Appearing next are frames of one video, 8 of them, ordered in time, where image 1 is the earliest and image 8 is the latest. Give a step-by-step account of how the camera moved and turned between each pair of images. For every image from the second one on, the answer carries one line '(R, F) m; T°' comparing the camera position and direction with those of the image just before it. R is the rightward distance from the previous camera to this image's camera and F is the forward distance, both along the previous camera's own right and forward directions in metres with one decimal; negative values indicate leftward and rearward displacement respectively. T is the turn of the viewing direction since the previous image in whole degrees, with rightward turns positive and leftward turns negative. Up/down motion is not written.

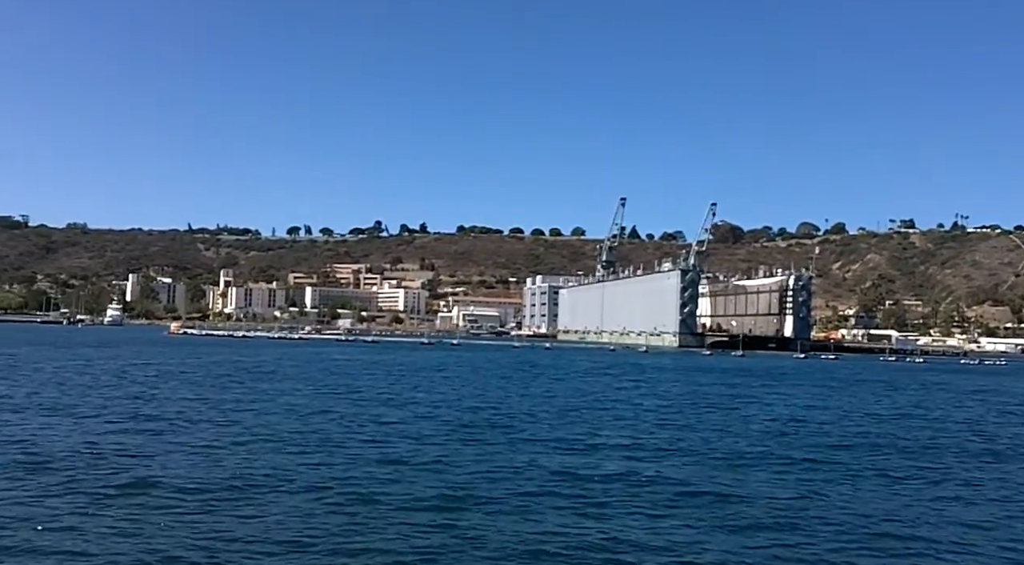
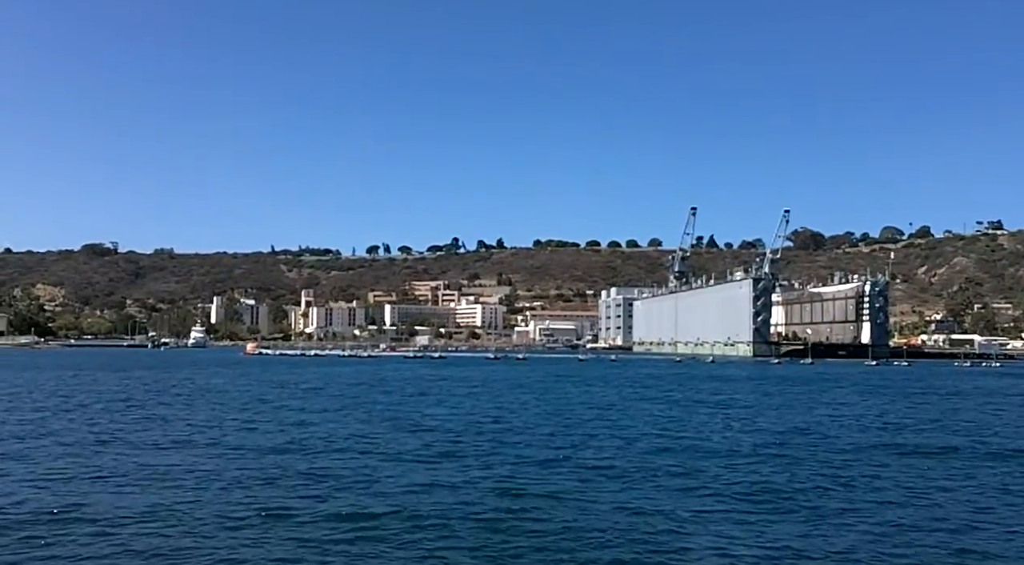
(+2.4, -0.2) m; -5°
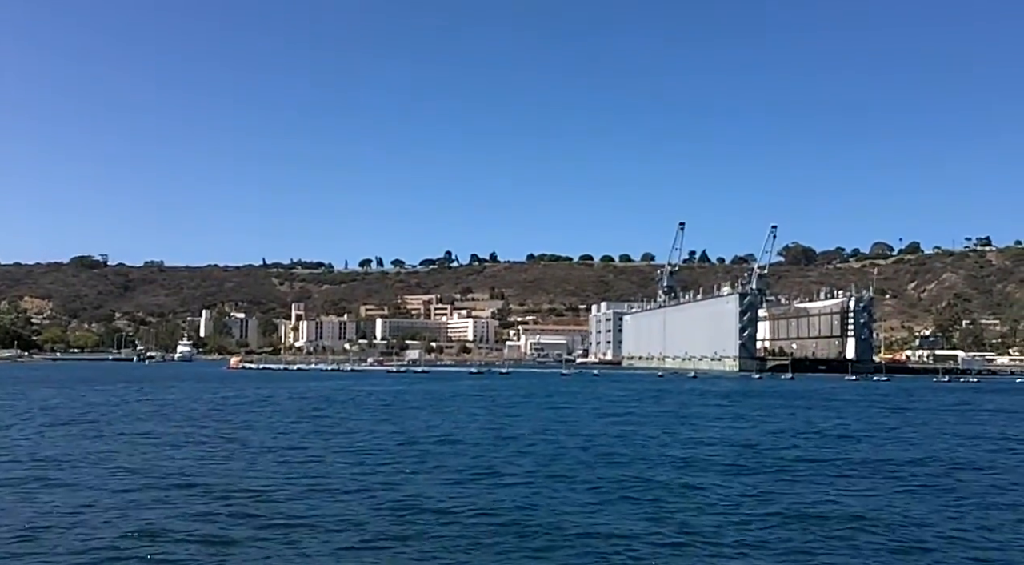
(+1.6, -0.2) m; 0°
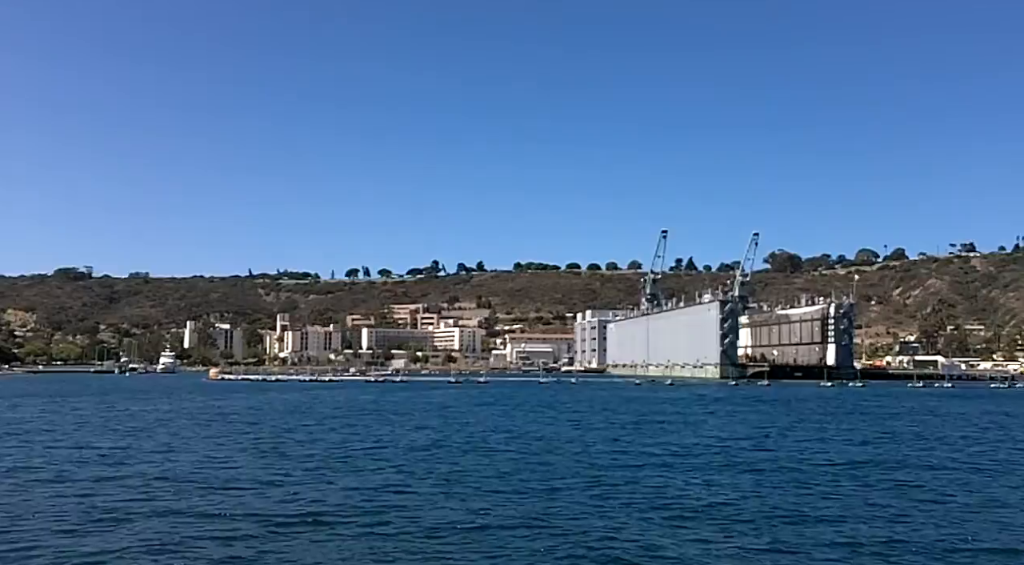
(+1.6, 0.0) m; +1°
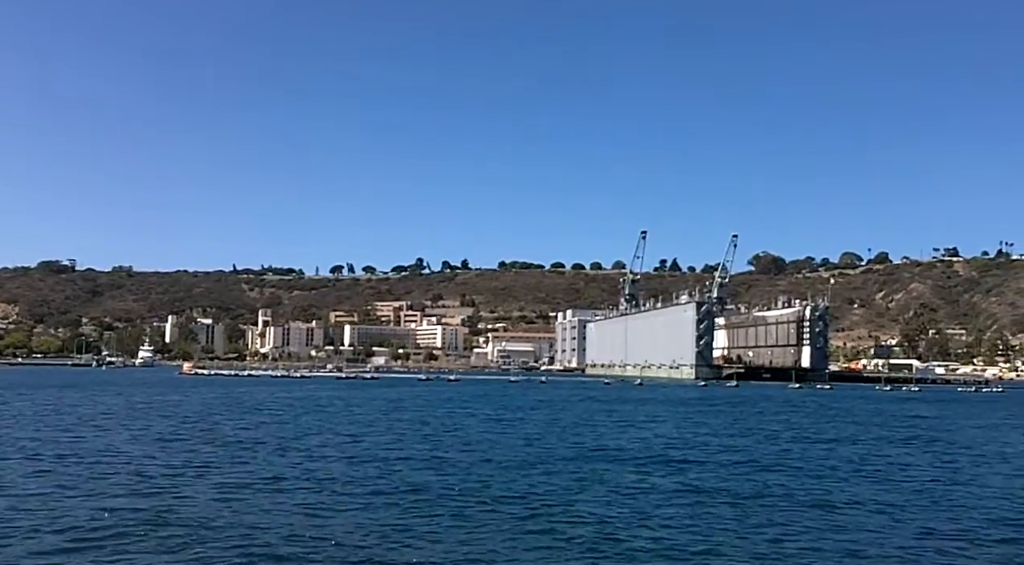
(+2.1, -0.1) m; +1°
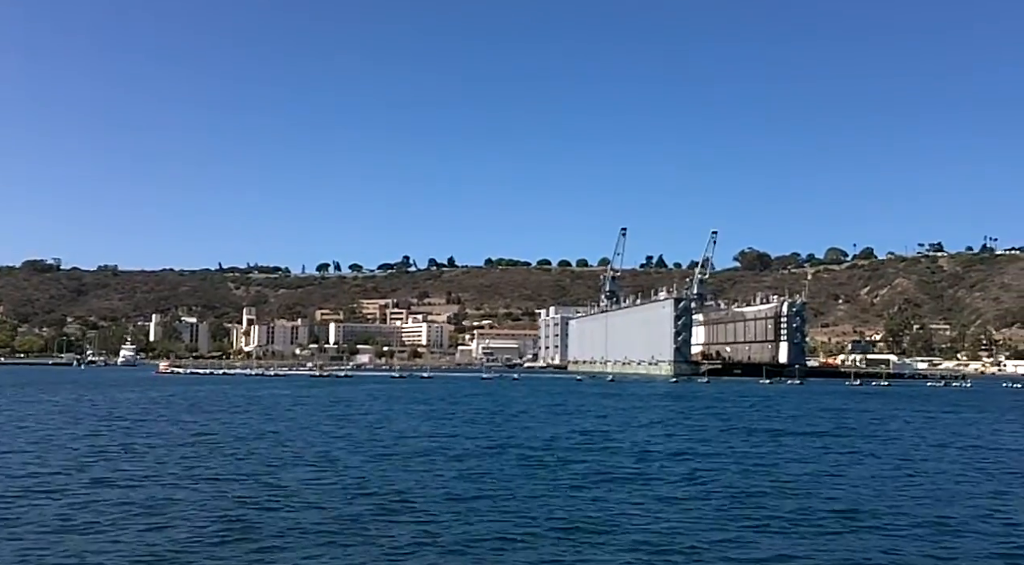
(+2.3, -0.1) m; 0°
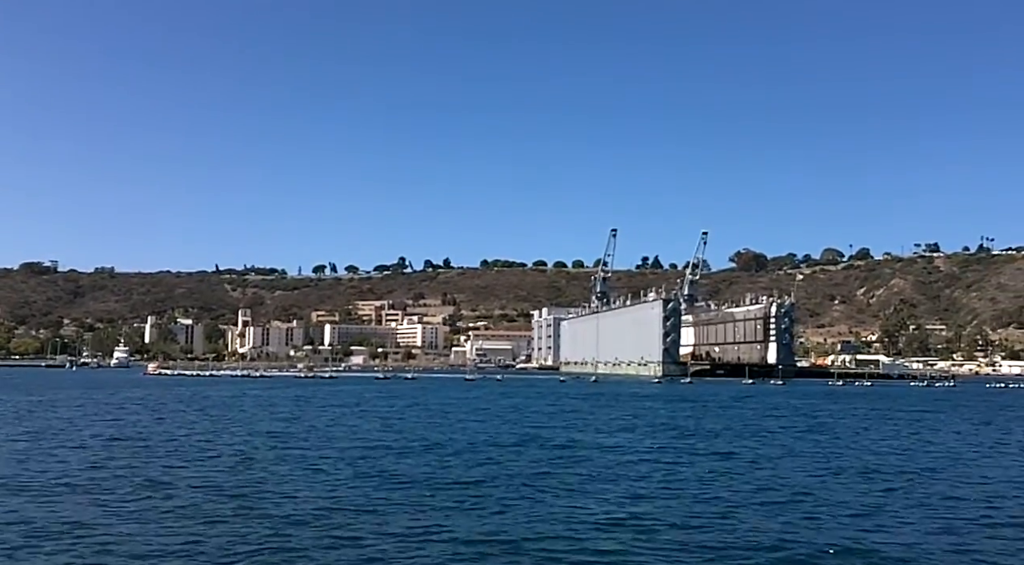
(+2.0, -0.2) m; 0°
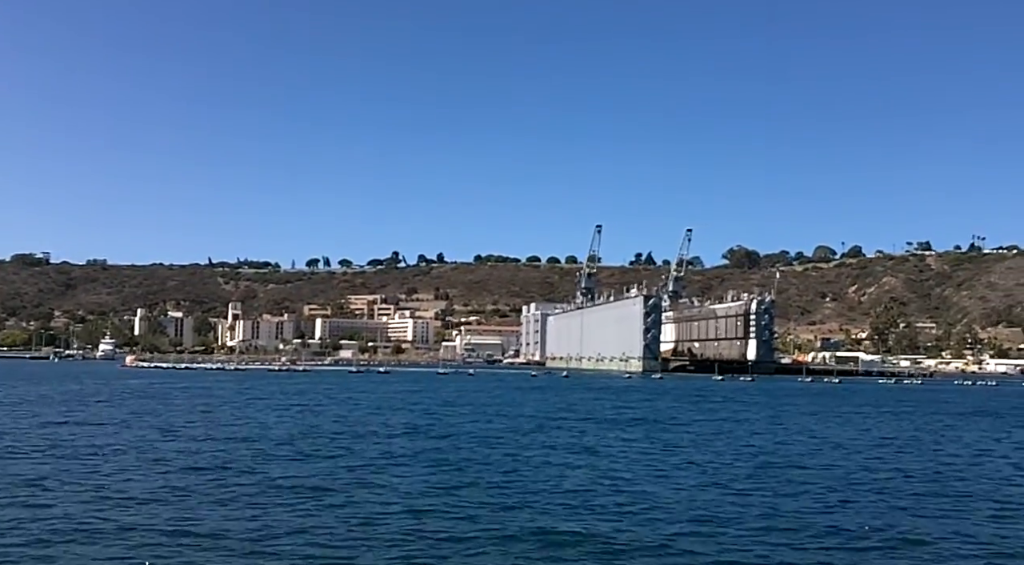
(+2.9, -0.4) m; 0°
